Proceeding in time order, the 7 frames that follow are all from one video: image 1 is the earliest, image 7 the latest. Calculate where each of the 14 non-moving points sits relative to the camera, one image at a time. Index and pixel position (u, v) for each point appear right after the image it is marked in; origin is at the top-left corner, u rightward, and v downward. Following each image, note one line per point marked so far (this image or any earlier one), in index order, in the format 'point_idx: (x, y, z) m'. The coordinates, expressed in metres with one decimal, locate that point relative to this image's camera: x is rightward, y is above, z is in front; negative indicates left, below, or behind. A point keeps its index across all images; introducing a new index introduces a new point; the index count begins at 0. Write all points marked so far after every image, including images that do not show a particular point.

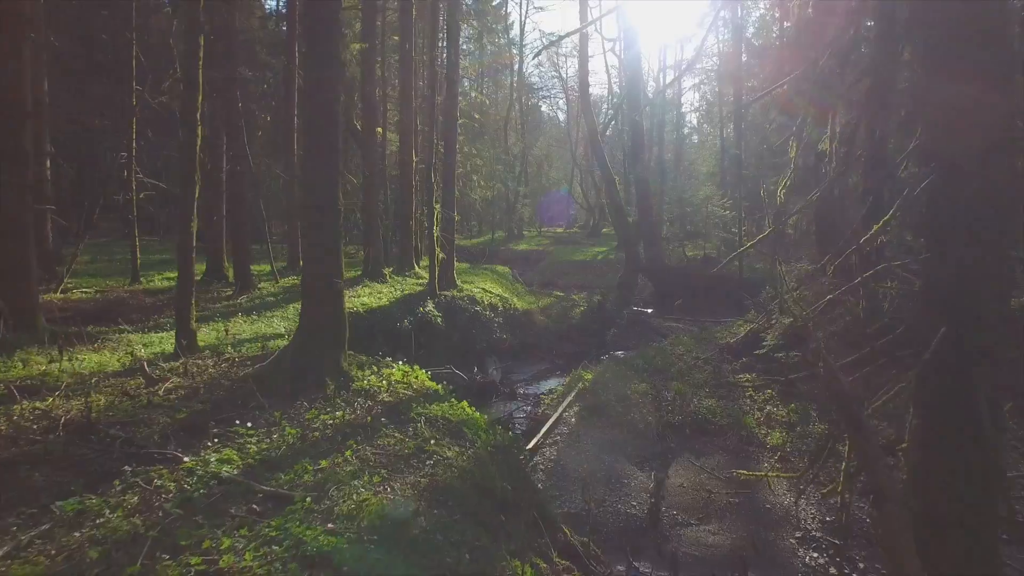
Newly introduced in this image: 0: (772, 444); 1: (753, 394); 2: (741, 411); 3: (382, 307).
0: (+3.9, -2.3, +9.4) m
1: (+4.3, -1.9, +11.4) m
2: (+3.8, -2.1, +10.7) m
3: (-2.9, -0.4, +13.9) m
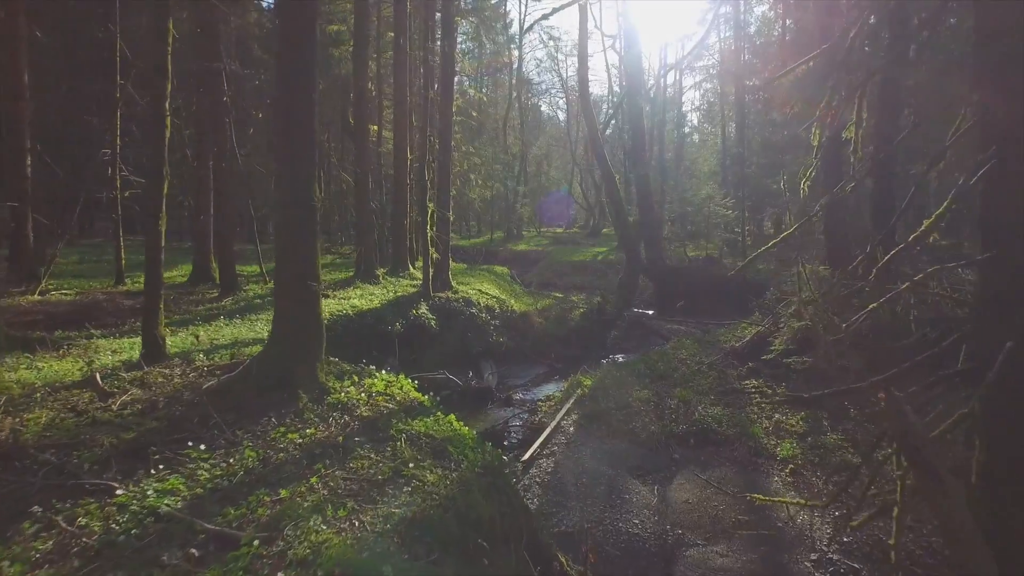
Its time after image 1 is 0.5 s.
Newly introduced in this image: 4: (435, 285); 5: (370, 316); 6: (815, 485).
0: (+3.8, -2.3, +8.9) m
1: (+4.2, -1.9, +10.9) m
2: (+3.8, -2.1, +10.1) m
3: (-2.9, -0.4, +13.4) m
4: (-2.1, +0.1, +16.8) m
5: (-2.9, -0.6, +13.0) m
6: (+3.9, -2.5, +8.2) m
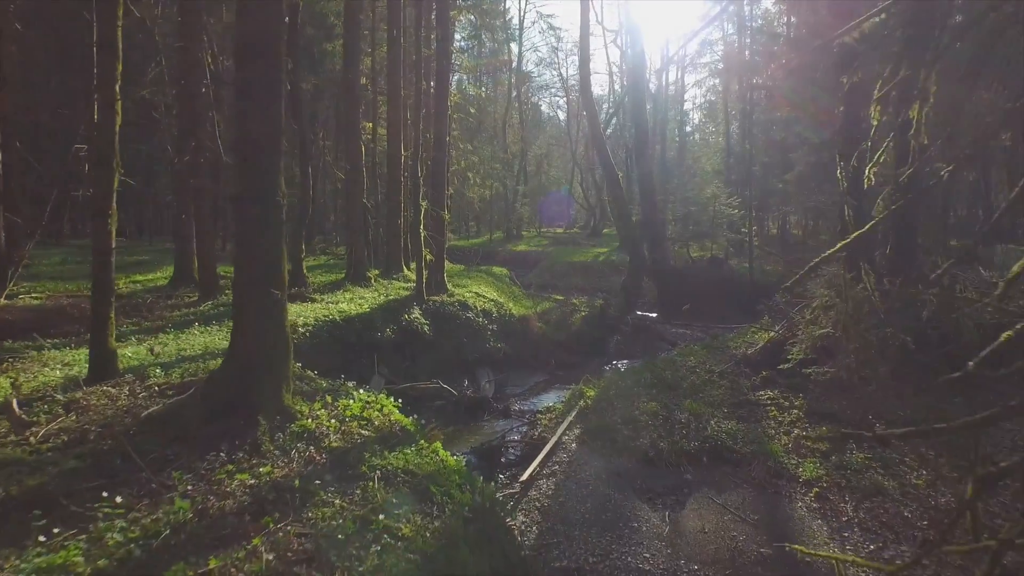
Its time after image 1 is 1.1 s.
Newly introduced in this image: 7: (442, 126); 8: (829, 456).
0: (+3.7, -2.4, +8.1) m
1: (+4.2, -2.0, +10.1) m
2: (+3.7, -2.2, +9.3) m
3: (-3.0, -0.5, +12.6) m
4: (-2.1, 0.0, +16.0) m
5: (-2.9, -0.7, +12.3) m
6: (+3.8, -2.6, +7.4) m
7: (-1.8, +4.1, +16.2) m
8: (+4.3, -2.3, +8.6) m
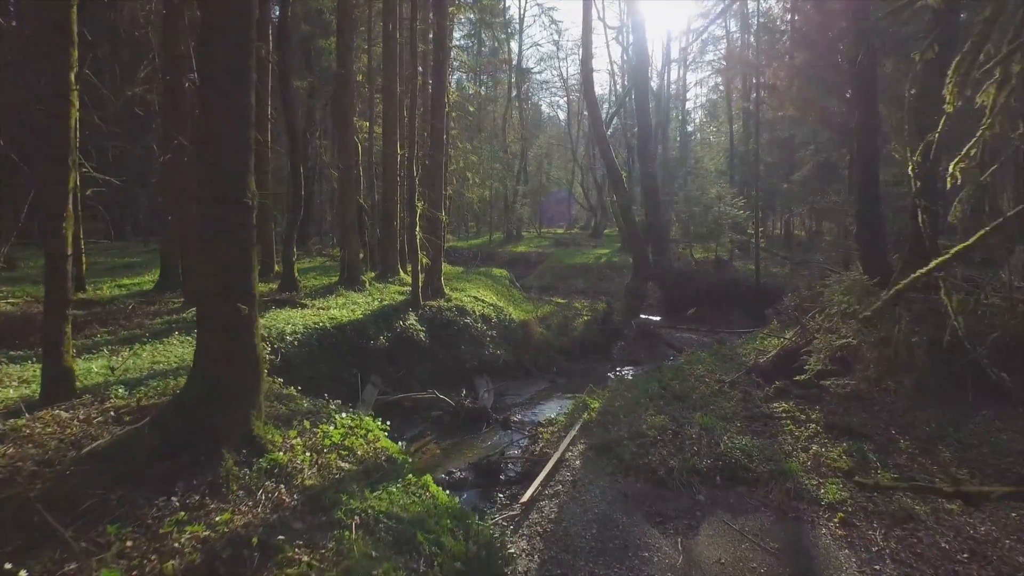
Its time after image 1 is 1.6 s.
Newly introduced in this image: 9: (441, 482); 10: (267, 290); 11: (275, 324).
0: (+3.7, -2.5, +7.5) m
1: (+4.1, -2.1, +9.5) m
2: (+3.7, -2.3, +8.7) m
3: (-3.0, -0.6, +12.0) m
4: (-2.1, -0.1, +15.4) m
5: (-3.0, -0.8, +11.7) m
6: (+3.8, -2.7, +6.8) m
7: (-1.8, +4.0, +15.6) m
8: (+4.3, -2.4, +8.0) m
9: (-1.0, -2.8, +9.3) m
10: (-5.7, 0.0, +14.9) m
11: (-4.1, -0.6, +11.0) m
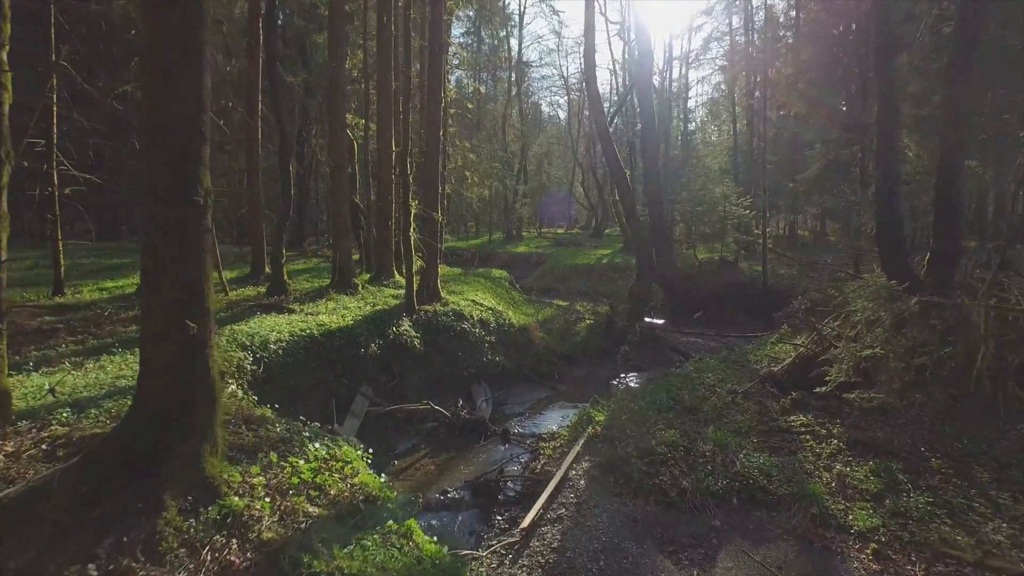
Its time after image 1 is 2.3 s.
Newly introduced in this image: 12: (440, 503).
0: (+3.7, -2.6, +6.9) m
1: (+4.1, -2.2, +8.8) m
2: (+3.7, -2.3, +8.1) m
3: (-3.0, -0.7, +11.3) m
4: (-2.1, -0.2, +14.8) m
5: (-3.0, -0.8, +11.0) m
6: (+3.8, -2.8, +6.1) m
7: (-1.8, +4.0, +15.0) m
8: (+4.3, -2.4, +7.3) m
9: (-1.1, -2.9, +8.7) m
10: (-5.8, -0.1, +14.2) m
11: (-4.1, -0.7, +10.3) m
12: (-1.0, -2.9, +8.7) m
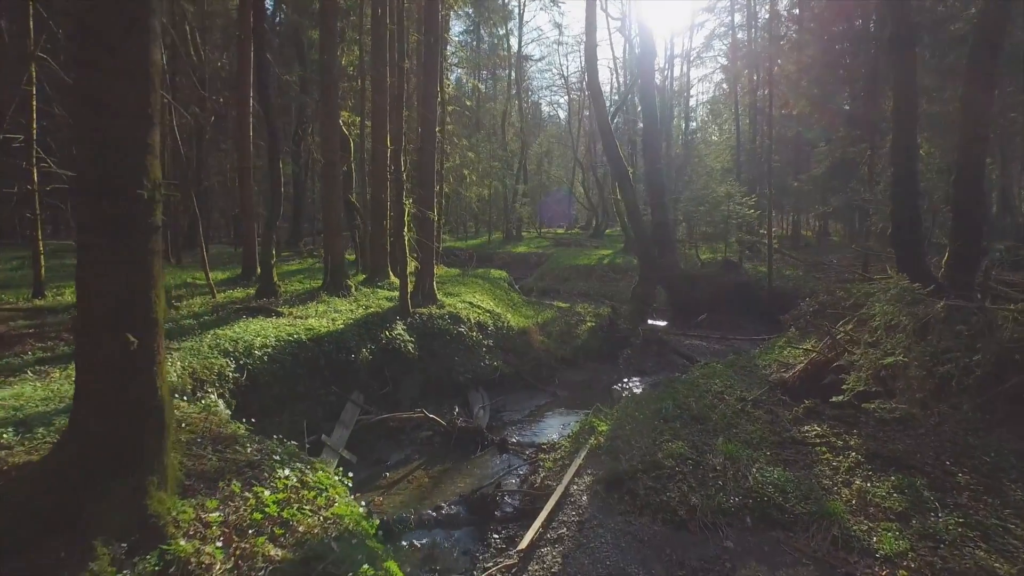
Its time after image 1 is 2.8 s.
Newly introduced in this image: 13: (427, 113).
0: (+3.7, -2.6, +6.3) m
1: (+4.1, -2.2, +8.3) m
2: (+3.7, -2.4, +7.6) m
3: (-3.0, -0.7, +10.8) m
4: (-2.2, -0.2, +14.2) m
5: (-3.0, -0.9, +10.5) m
6: (+3.8, -2.8, +5.6) m
7: (-1.8, +3.9, +14.4) m
8: (+4.2, -2.5, +6.8) m
9: (-1.1, -3.0, +8.1) m
10: (-5.8, -0.1, +13.7) m
11: (-4.1, -0.7, +9.8) m
12: (-1.0, -3.0, +8.1) m
13: (-1.9, +4.0, +14.5) m
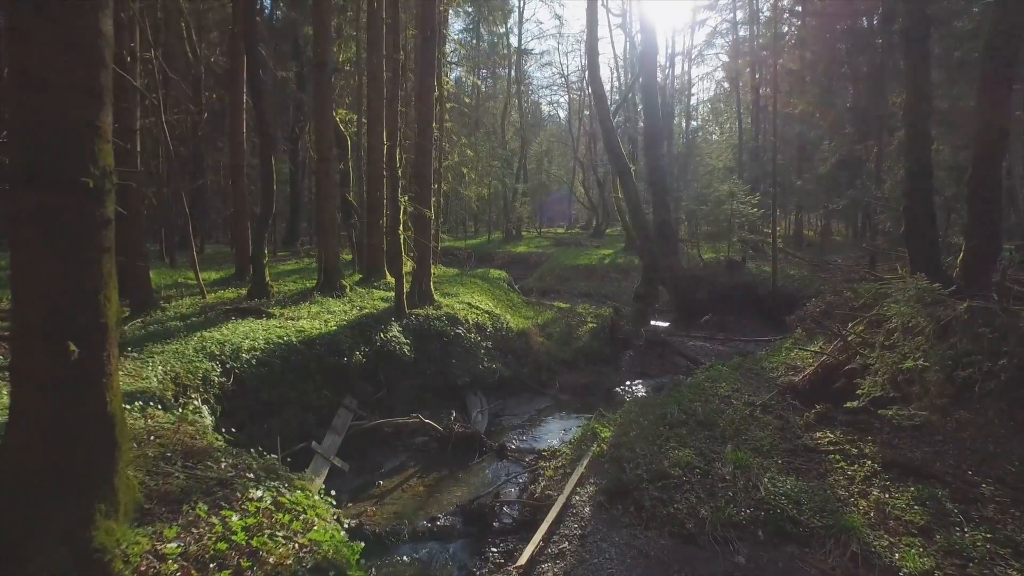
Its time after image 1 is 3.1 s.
0: (+3.7, -2.6, +5.9) m
1: (+4.1, -2.2, +7.9) m
2: (+3.7, -2.4, +7.2) m
3: (-3.0, -0.7, +10.4) m
4: (-2.2, -0.2, +13.8) m
5: (-3.0, -0.9, +10.1) m
6: (+3.8, -2.8, +5.2) m
7: (-1.9, +3.9, +14.0) m
8: (+4.2, -2.5, +6.4) m
9: (-1.1, -3.0, +7.7) m
10: (-5.8, -0.2, +13.3) m
11: (-4.2, -0.7, +9.4) m
12: (-1.0, -3.0, +7.7) m
13: (-1.9, +4.0, +14.1) m
